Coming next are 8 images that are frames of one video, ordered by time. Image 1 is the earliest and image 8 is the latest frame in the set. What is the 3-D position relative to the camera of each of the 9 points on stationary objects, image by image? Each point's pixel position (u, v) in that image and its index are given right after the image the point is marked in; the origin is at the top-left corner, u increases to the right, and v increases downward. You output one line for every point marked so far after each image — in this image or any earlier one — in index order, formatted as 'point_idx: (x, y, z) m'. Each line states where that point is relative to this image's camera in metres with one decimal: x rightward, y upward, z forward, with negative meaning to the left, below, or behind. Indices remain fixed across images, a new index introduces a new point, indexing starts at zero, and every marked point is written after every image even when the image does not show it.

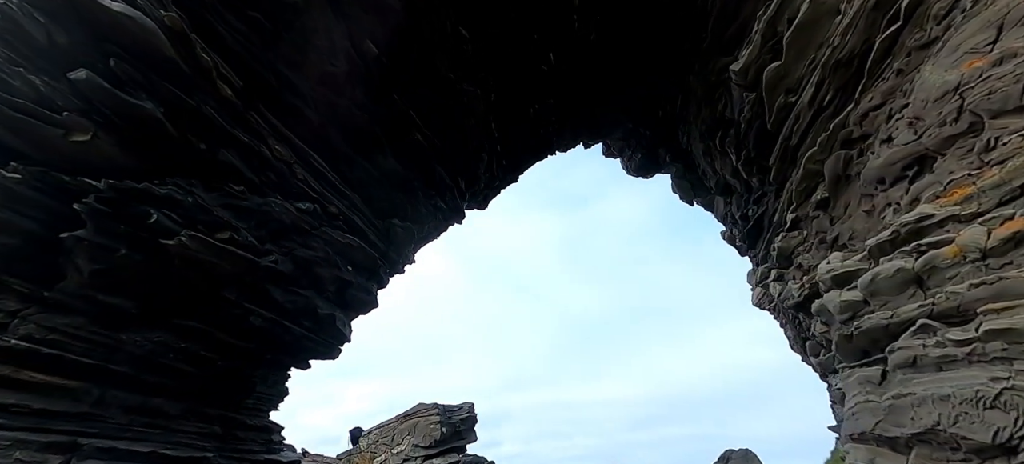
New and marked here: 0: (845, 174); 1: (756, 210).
0: (+6.1, +1.1, +6.6) m
1: (+7.2, +0.7, +10.7) m
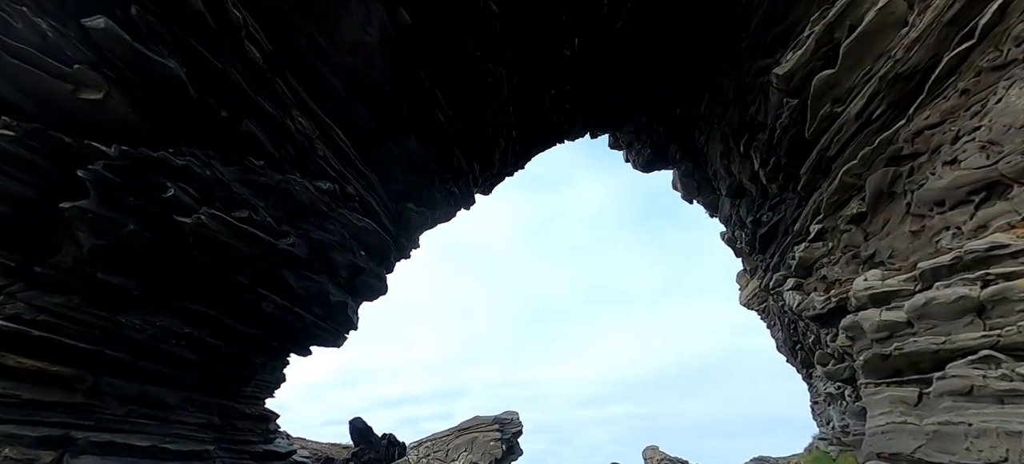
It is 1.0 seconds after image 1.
0: (+6.7, +0.7, +6.5) m
1: (+7.6, +0.5, +10.6) m
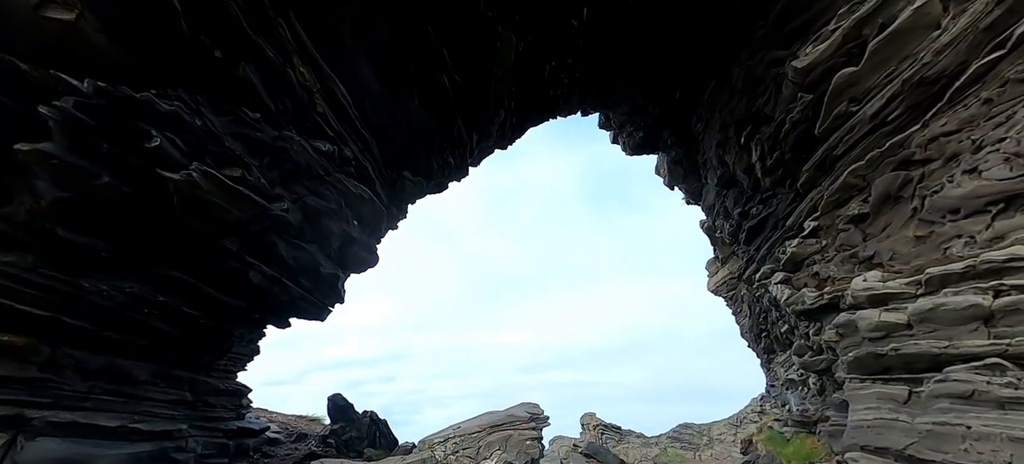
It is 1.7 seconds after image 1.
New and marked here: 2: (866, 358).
0: (+7.0, +0.7, +6.6) m
1: (+7.5, +0.7, +10.8) m
2: (+6.3, -2.3, +6.5) m
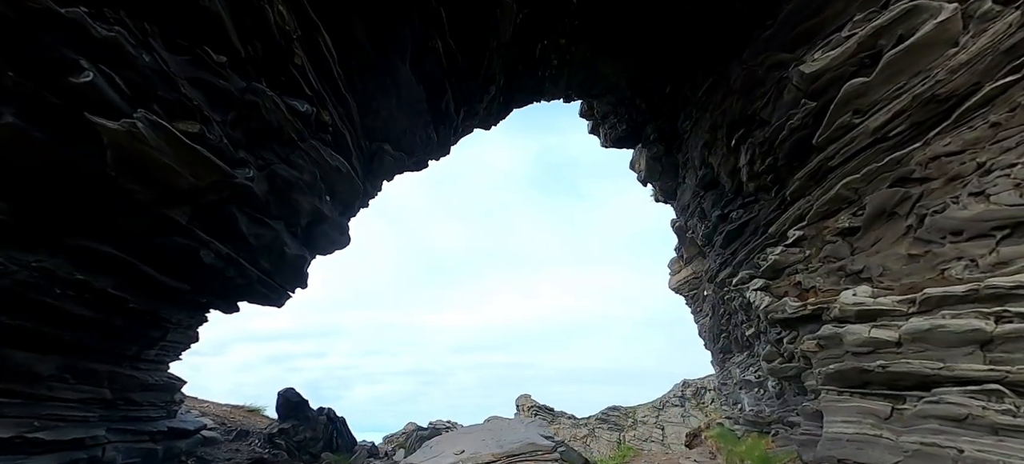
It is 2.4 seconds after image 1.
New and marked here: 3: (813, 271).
0: (+6.9, +0.4, +6.6) m
1: (+7.0, +0.5, +10.9) m
2: (+6.0, -2.5, +6.5) m
3: (+6.6, -0.9, +8.0) m
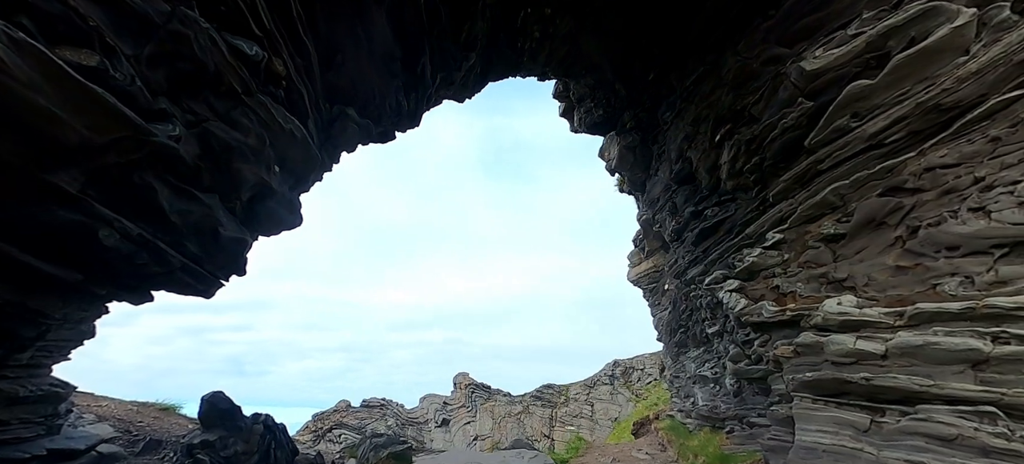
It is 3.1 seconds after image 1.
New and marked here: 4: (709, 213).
0: (+6.6, +0.2, +6.5) m
1: (+6.3, +0.6, +10.7) m
2: (+5.6, -2.6, +6.4) m
3: (+6.1, -0.9, +7.9) m
4: (+6.2, +0.6, +11.0) m
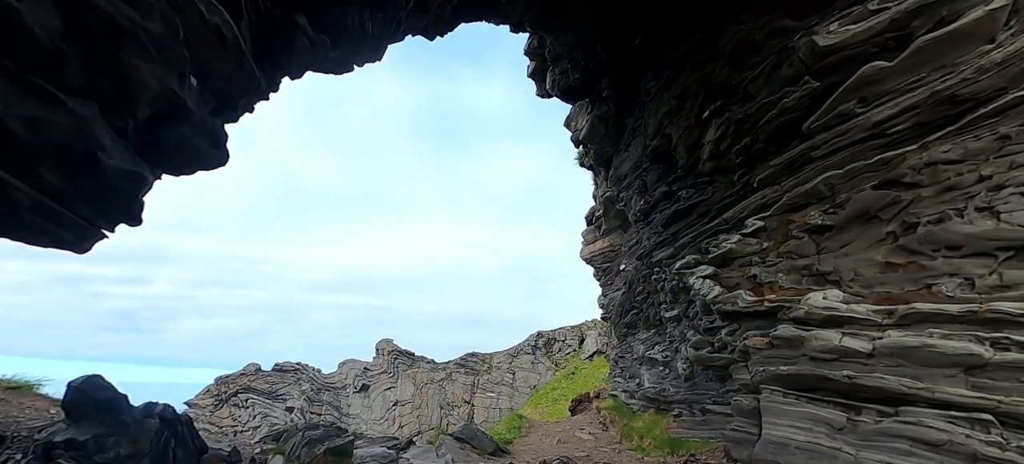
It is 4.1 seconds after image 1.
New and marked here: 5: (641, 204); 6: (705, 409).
0: (+6.2, +0.3, +6.3) m
1: (+5.3, +1.0, +10.3) m
2: (+5.0, -2.5, +6.2) m
3: (+5.4, -0.7, +7.6) m
4: (+5.2, +1.1, +10.6) m
5: (+4.7, +0.9, +12.9) m
6: (+5.0, -4.6, +9.4) m
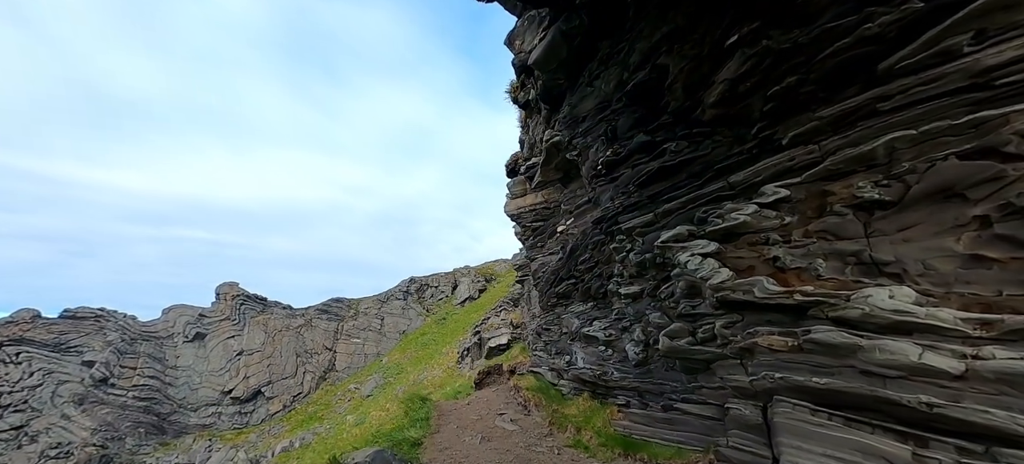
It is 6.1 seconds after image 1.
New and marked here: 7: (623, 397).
0: (+5.9, +0.5, +4.9) m
1: (+3.9, +1.8, +8.4) m
2: (+4.5, -2.1, +4.8) m
3: (+4.7, -0.2, +6.1) m
4: (+3.7, +1.9, +8.6) m
5: (+2.7, +2.1, +10.7) m
6: (+3.4, -3.8, +8.1) m
7: (+2.9, -4.3, +9.5) m
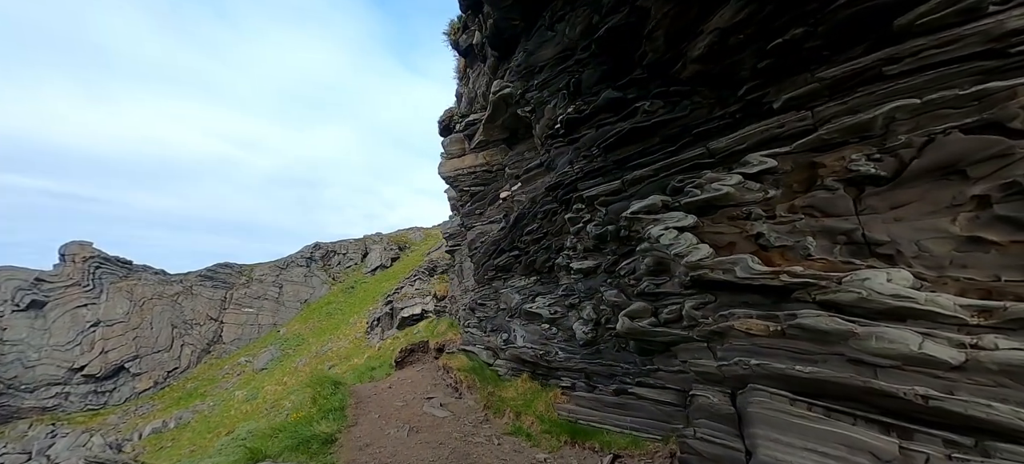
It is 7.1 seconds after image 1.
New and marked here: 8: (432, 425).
0: (+5.5, +0.8, +4.6) m
1: (+2.8, +2.5, +7.5) m
2: (+4.0, -1.8, +4.5) m
3: (+4.0, +0.2, +5.6) m
4: (+2.6, +2.6, +7.6) m
5: (+1.2, +3.0, +9.4) m
6: (+2.2, -3.2, +7.5) m
7: (+1.4, -3.5, +8.8) m
8: (-2.0, -4.9, +9.1) m
